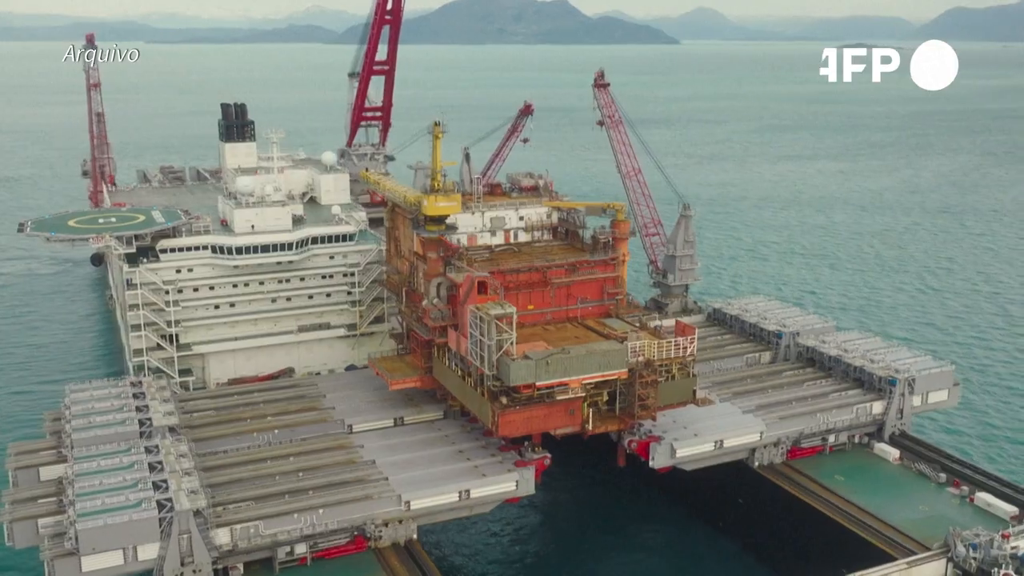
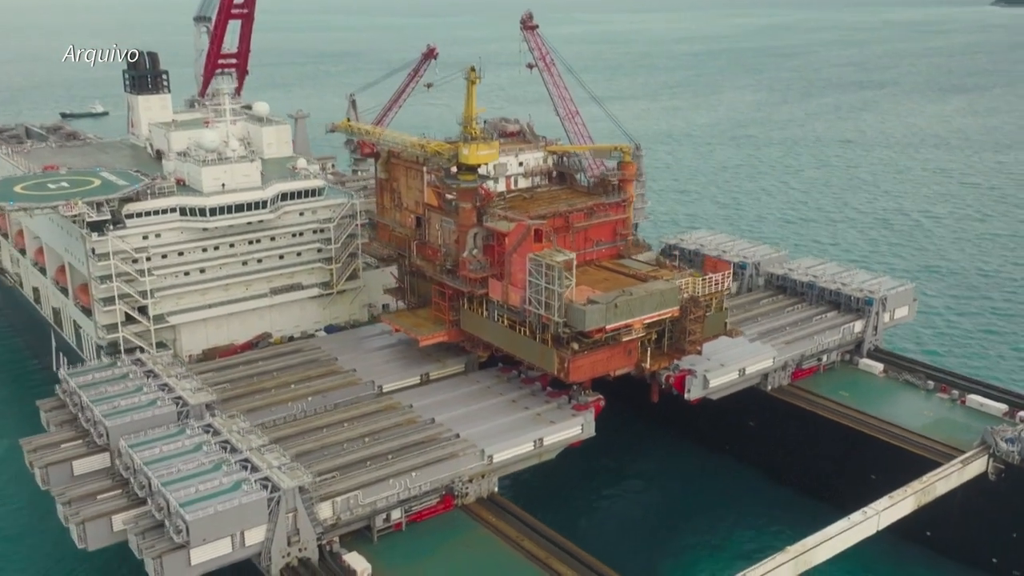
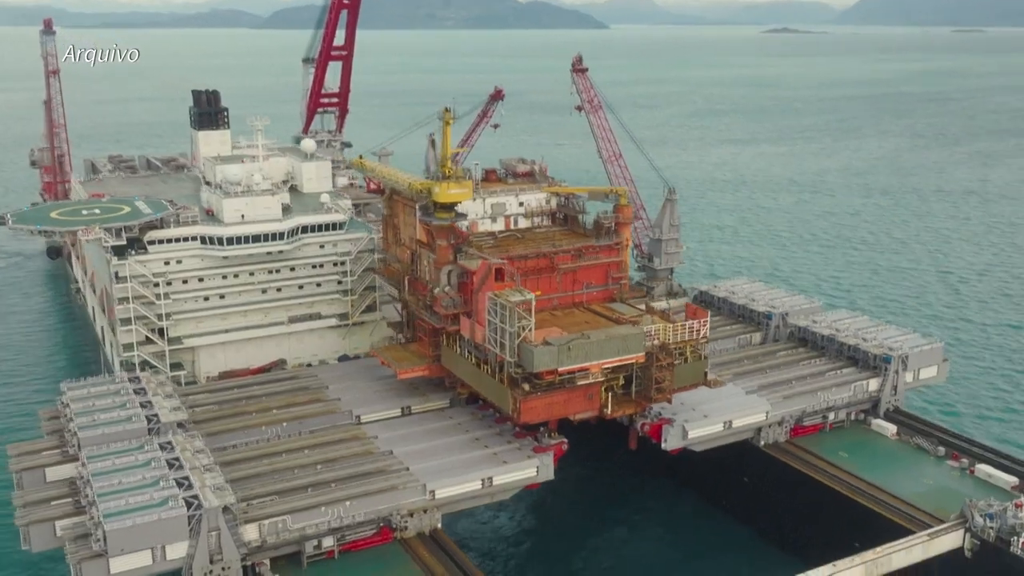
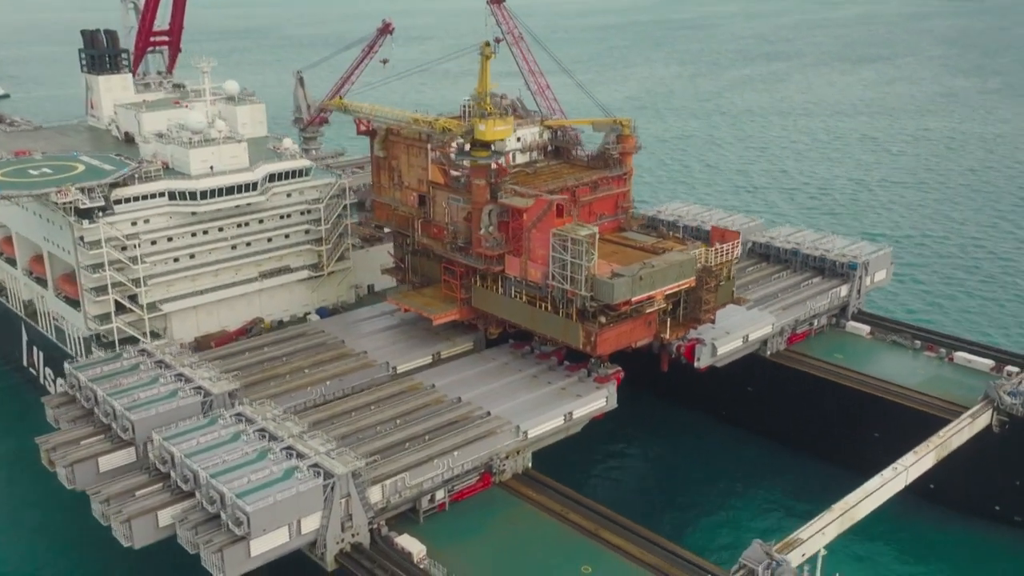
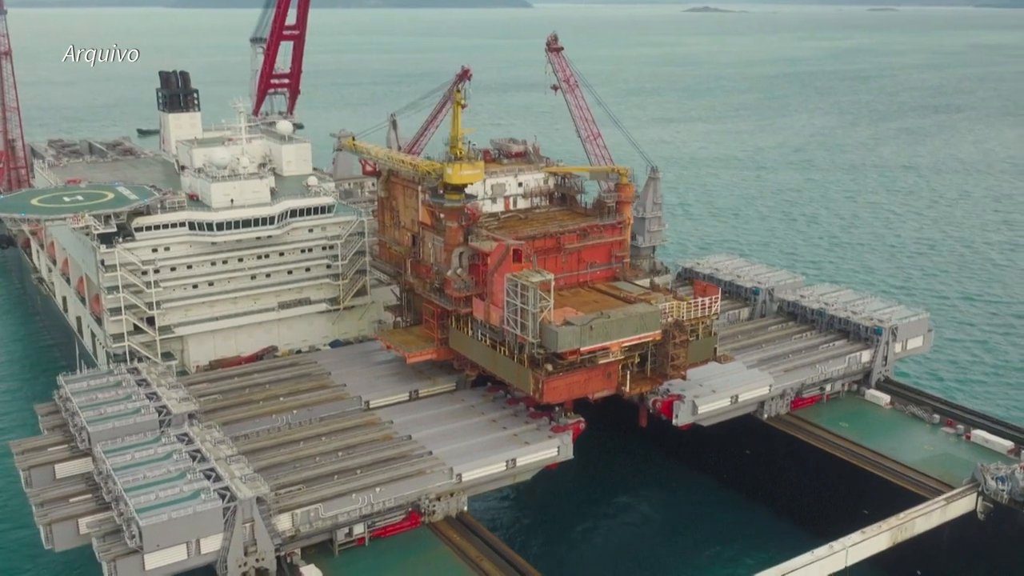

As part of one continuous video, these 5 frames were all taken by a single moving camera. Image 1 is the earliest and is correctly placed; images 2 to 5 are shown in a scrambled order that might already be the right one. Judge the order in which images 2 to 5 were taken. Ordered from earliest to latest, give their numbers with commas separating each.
3, 5, 2, 4
